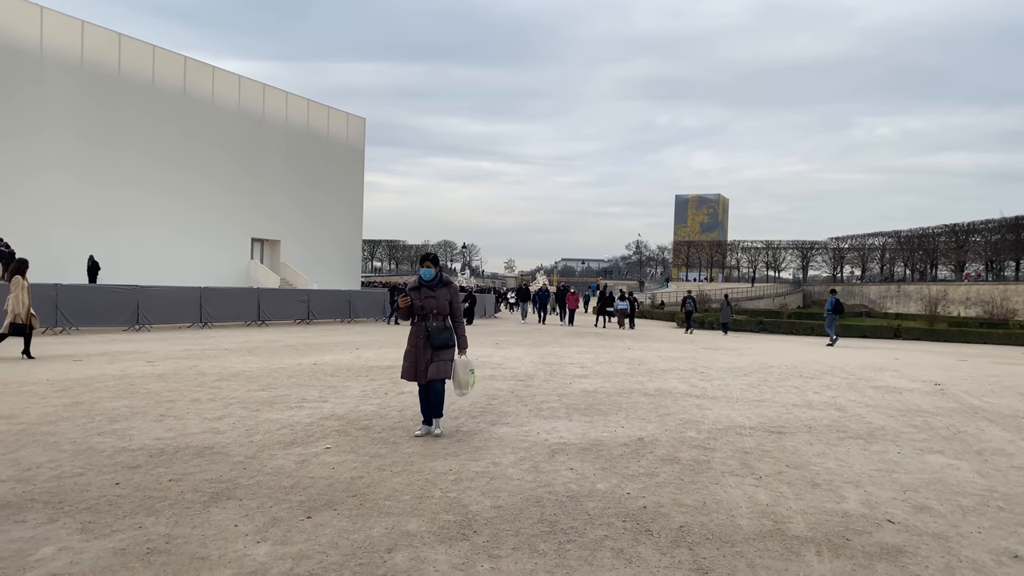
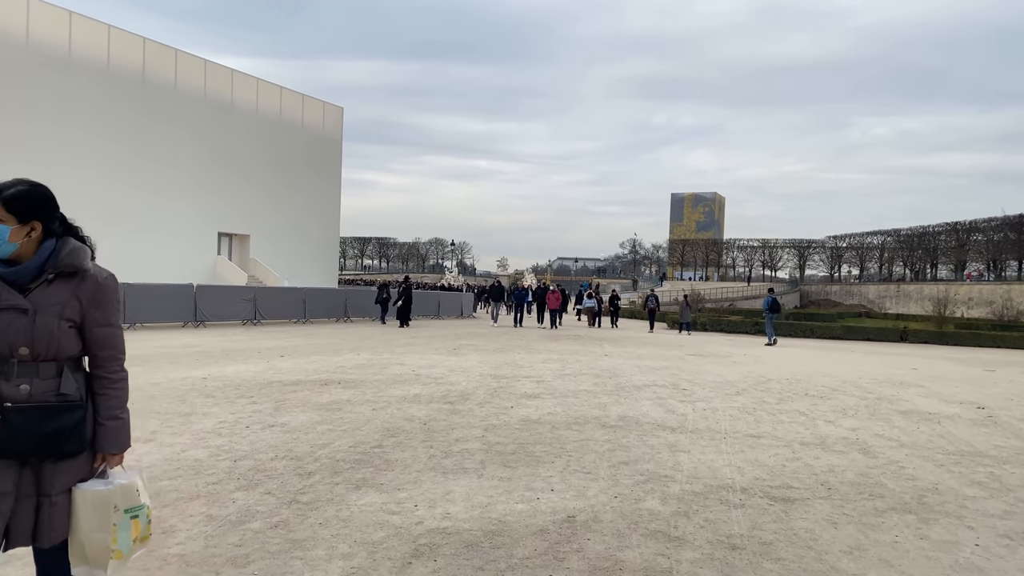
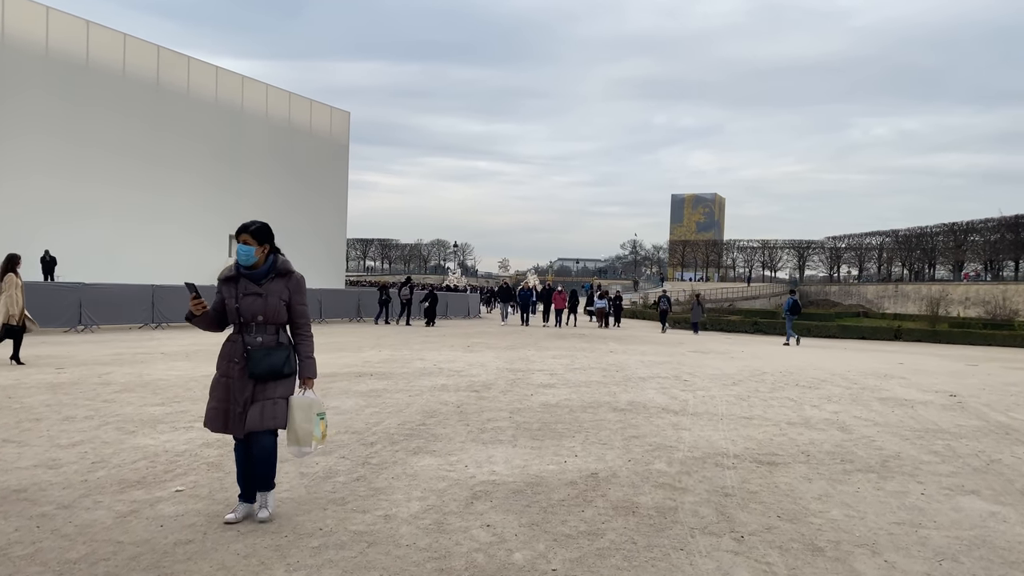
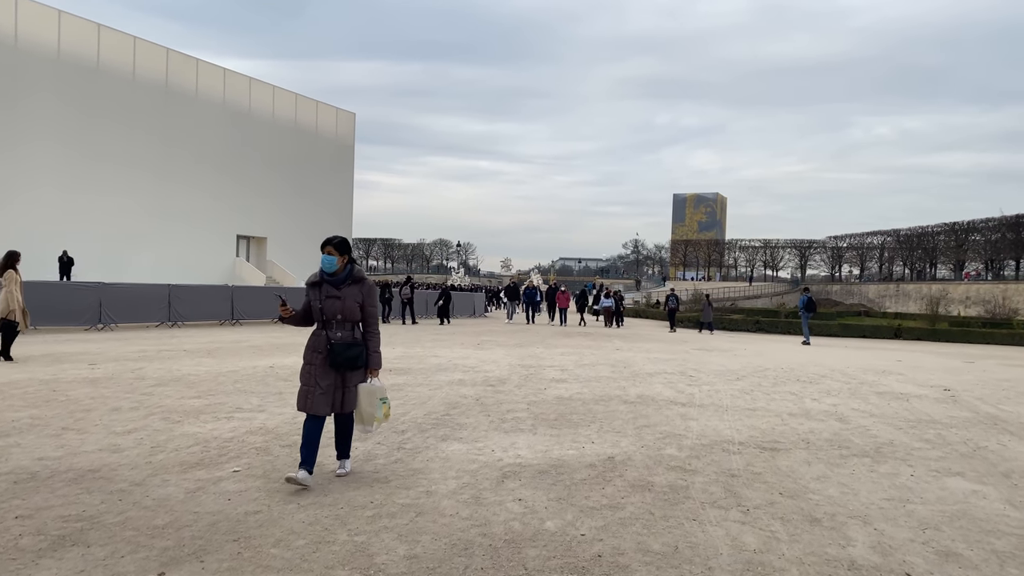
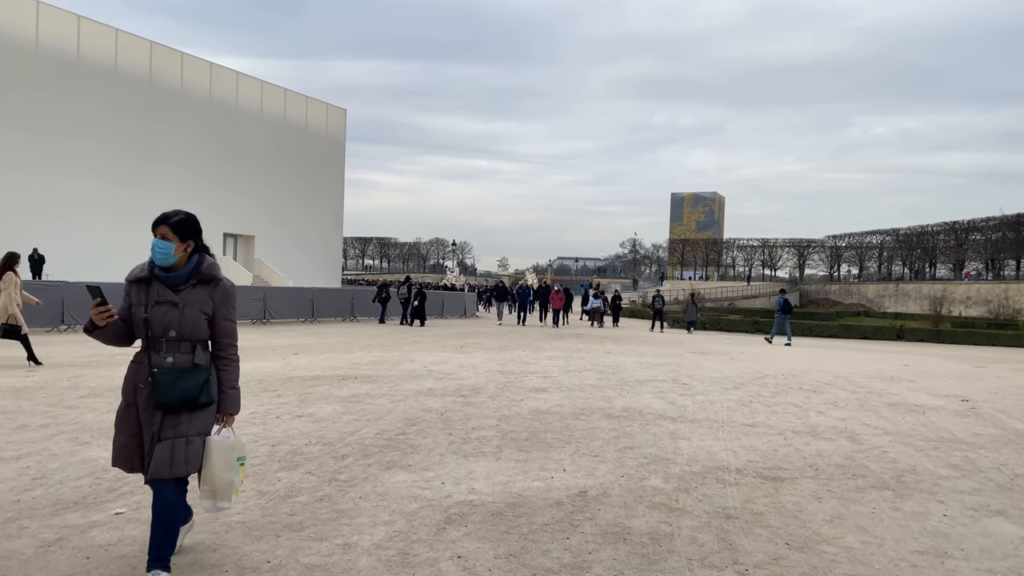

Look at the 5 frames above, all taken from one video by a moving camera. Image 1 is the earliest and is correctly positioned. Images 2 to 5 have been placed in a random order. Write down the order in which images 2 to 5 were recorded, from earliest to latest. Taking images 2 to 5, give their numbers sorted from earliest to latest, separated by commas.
4, 3, 5, 2
